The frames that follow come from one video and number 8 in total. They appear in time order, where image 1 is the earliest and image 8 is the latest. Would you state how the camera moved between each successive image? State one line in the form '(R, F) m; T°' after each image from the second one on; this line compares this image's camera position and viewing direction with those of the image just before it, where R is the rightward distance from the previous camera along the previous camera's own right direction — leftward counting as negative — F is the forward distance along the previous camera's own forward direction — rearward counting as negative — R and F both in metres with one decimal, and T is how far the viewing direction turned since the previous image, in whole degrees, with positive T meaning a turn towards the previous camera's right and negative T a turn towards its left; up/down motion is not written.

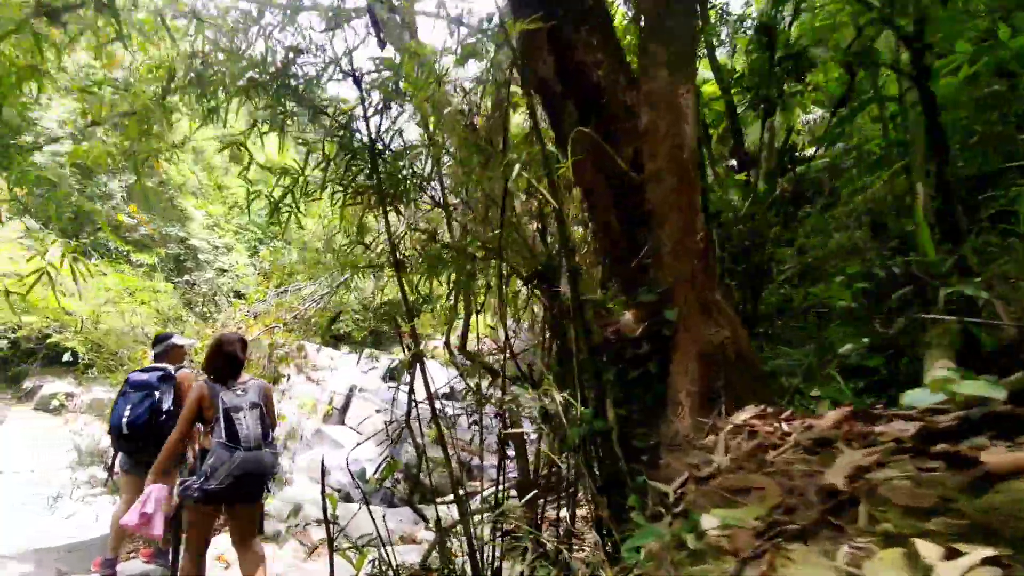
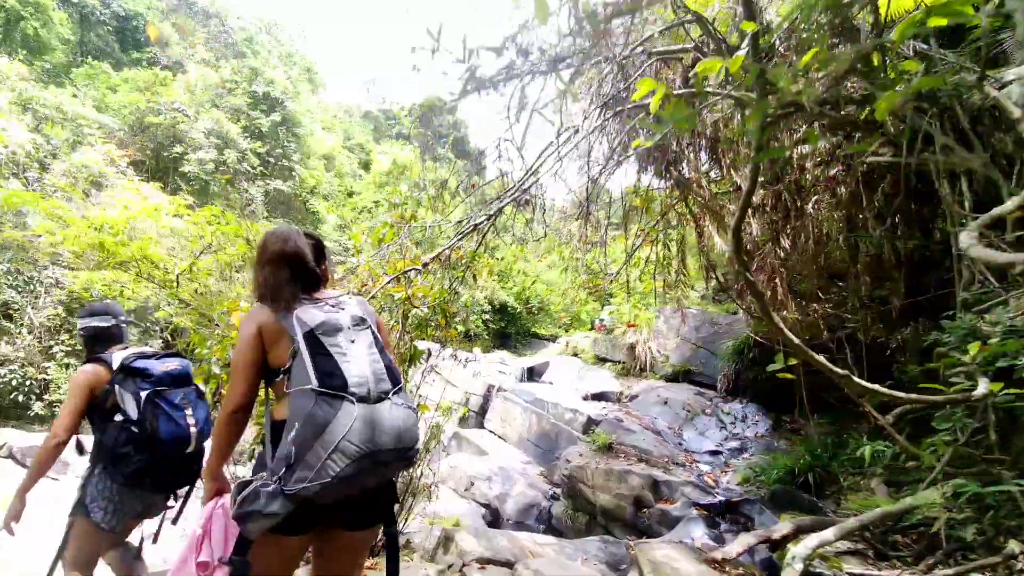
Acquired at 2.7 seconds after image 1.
(-0.5, +1.1) m; -12°
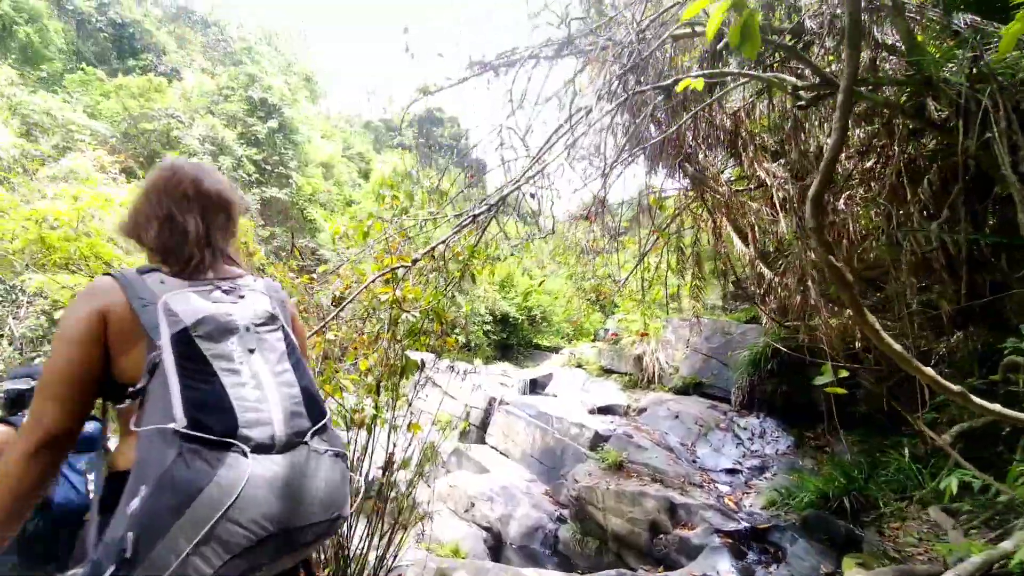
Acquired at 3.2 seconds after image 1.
(0.0, +0.3) m; 0°
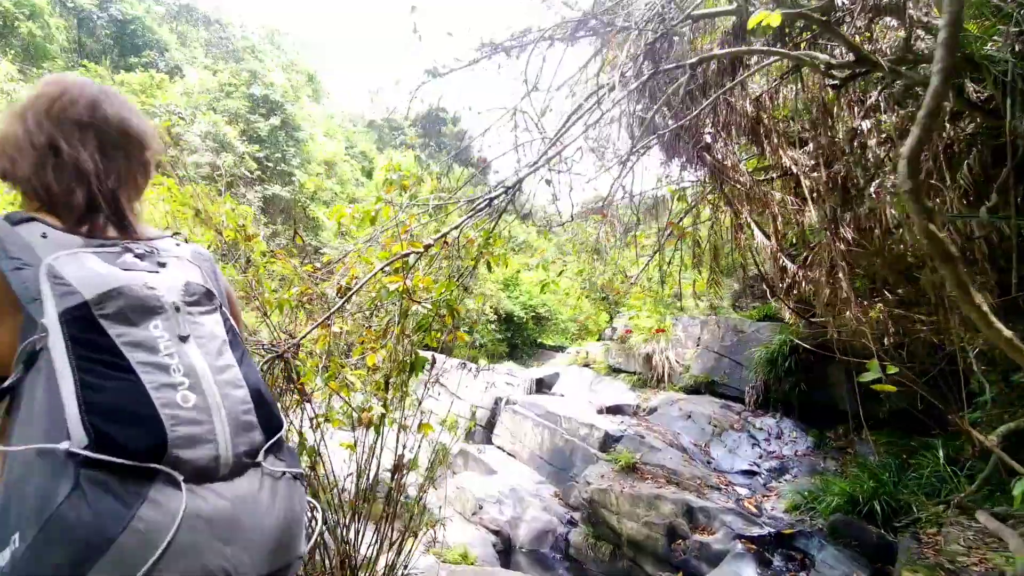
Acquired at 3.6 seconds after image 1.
(-0.1, +0.1) m; 0°
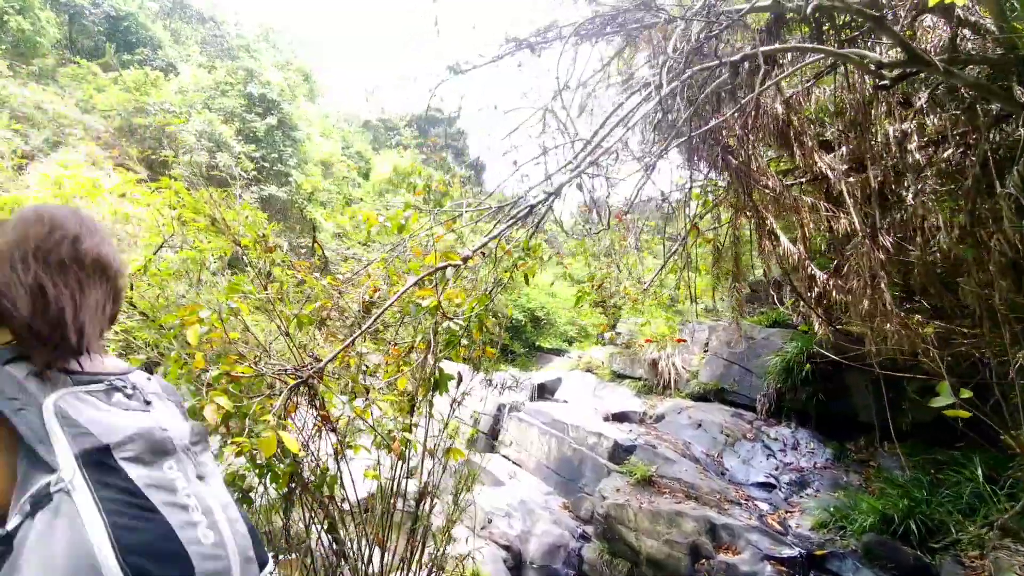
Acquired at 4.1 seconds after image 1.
(-0.1, +0.1) m; +1°
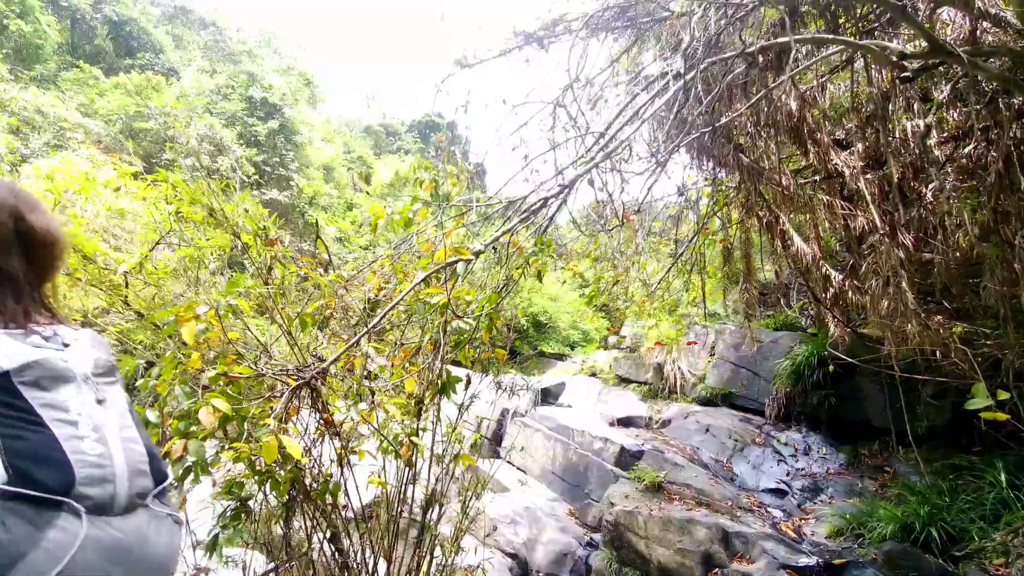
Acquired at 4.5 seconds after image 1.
(0.0, +0.1) m; 0°
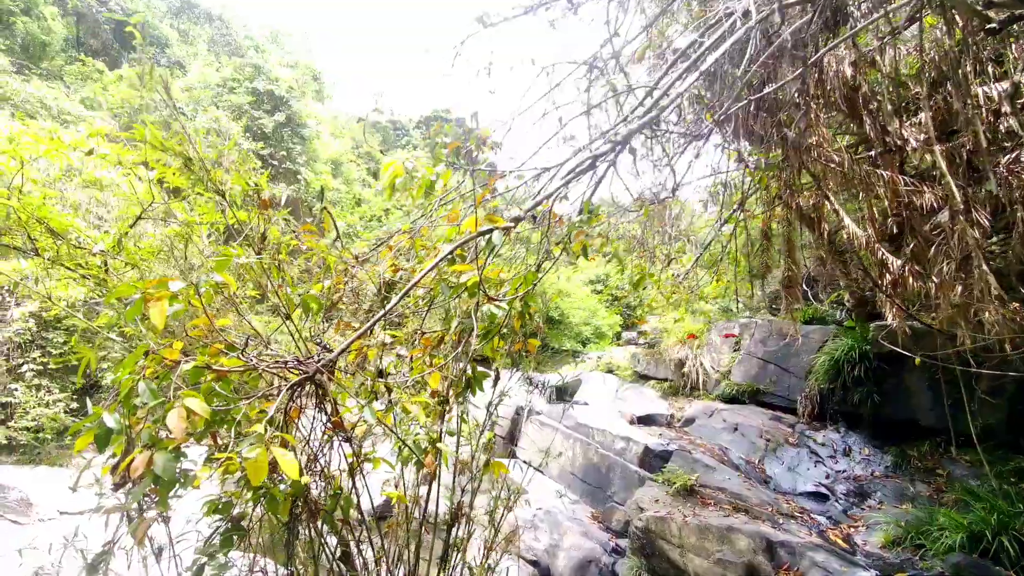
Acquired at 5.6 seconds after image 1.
(-0.1, +0.2) m; -1°
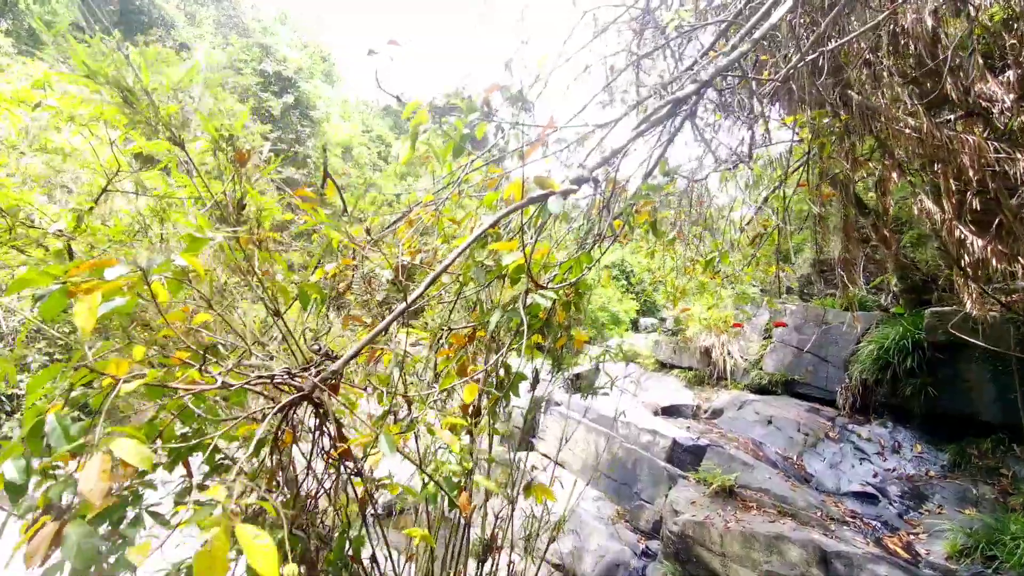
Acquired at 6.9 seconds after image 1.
(-0.1, +0.3) m; -1°
